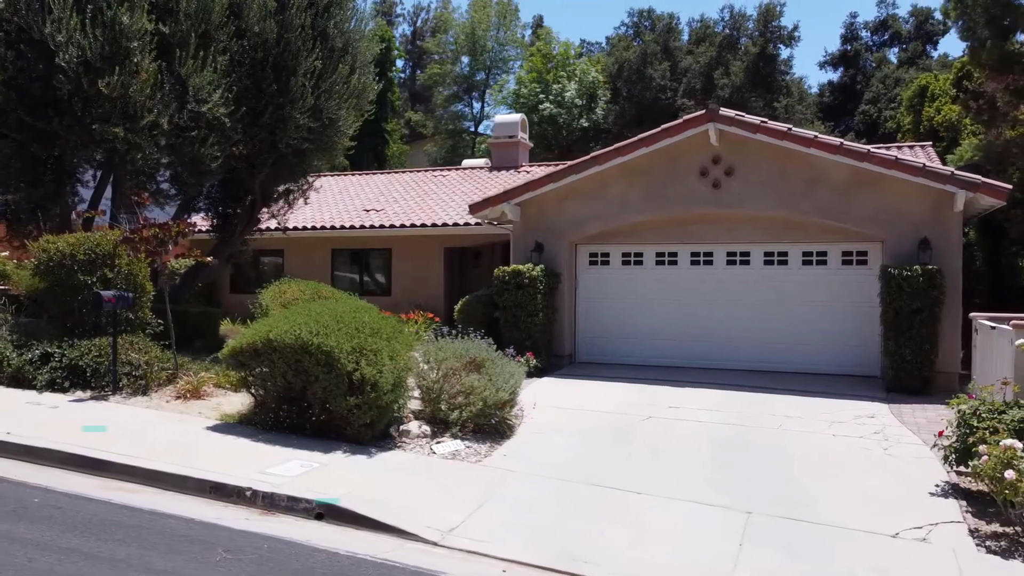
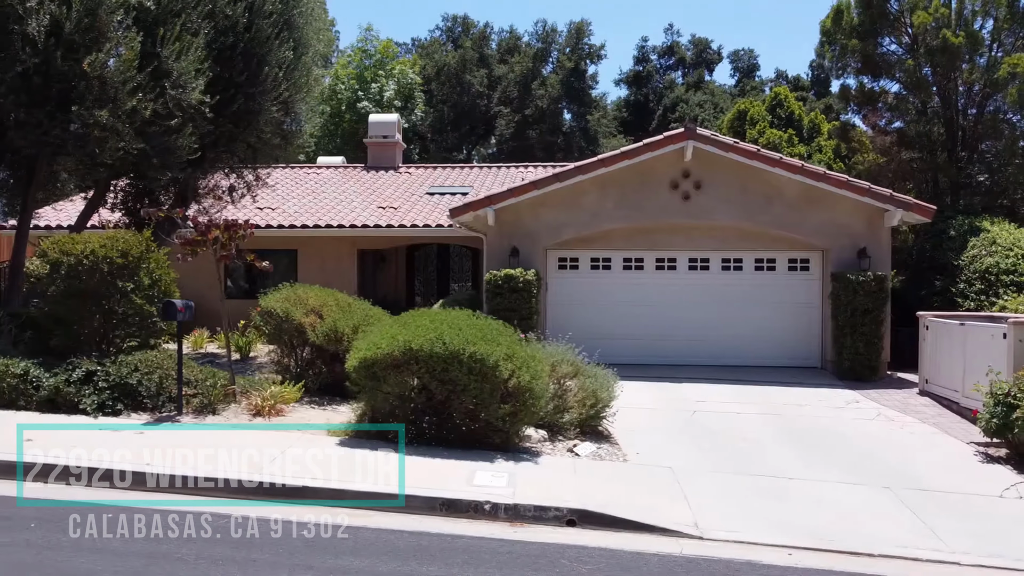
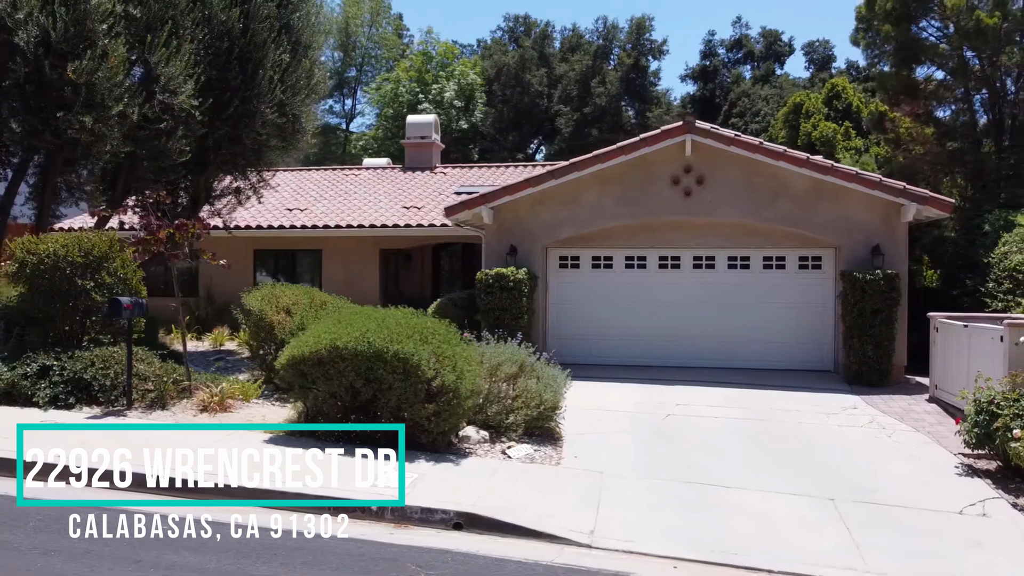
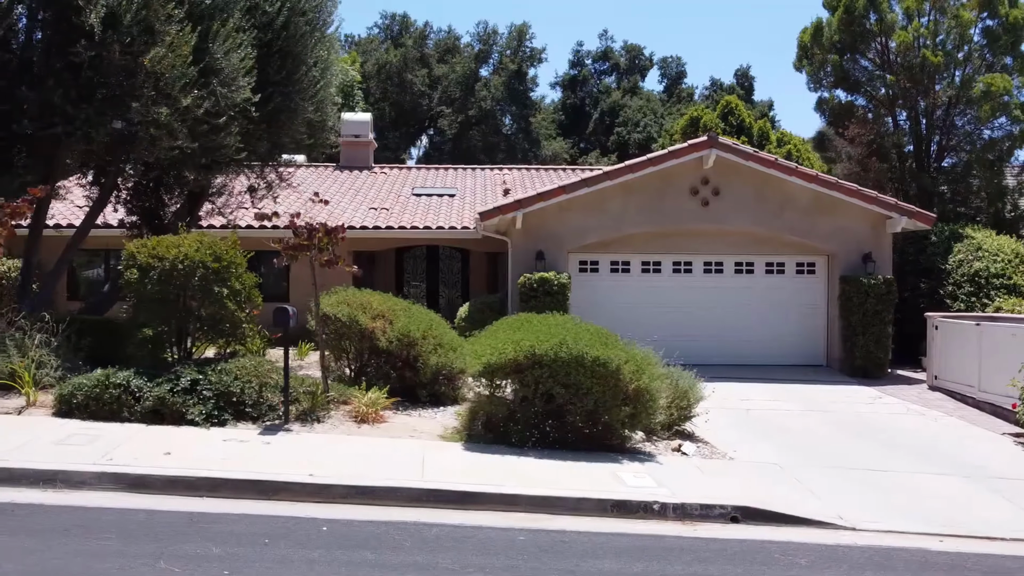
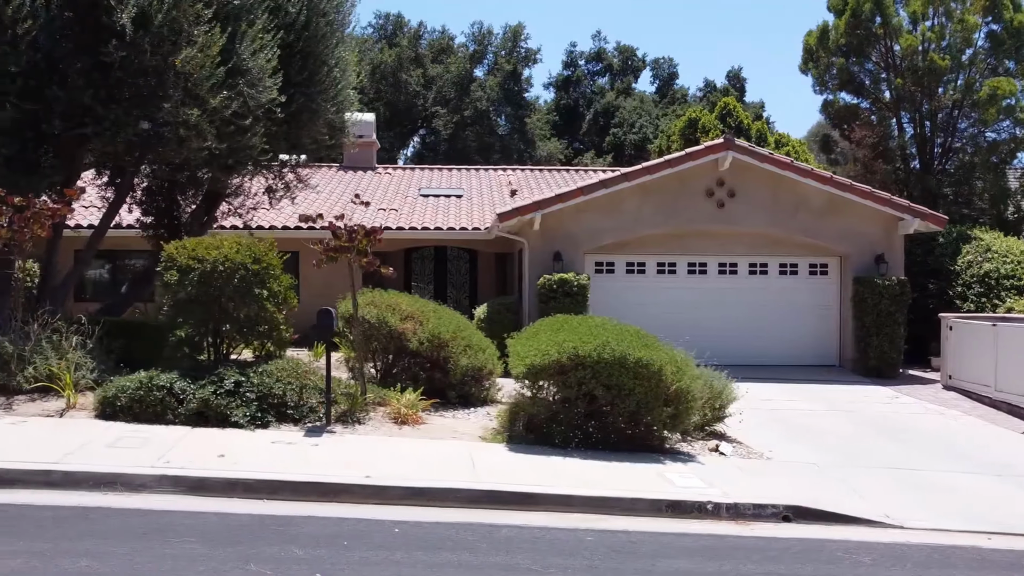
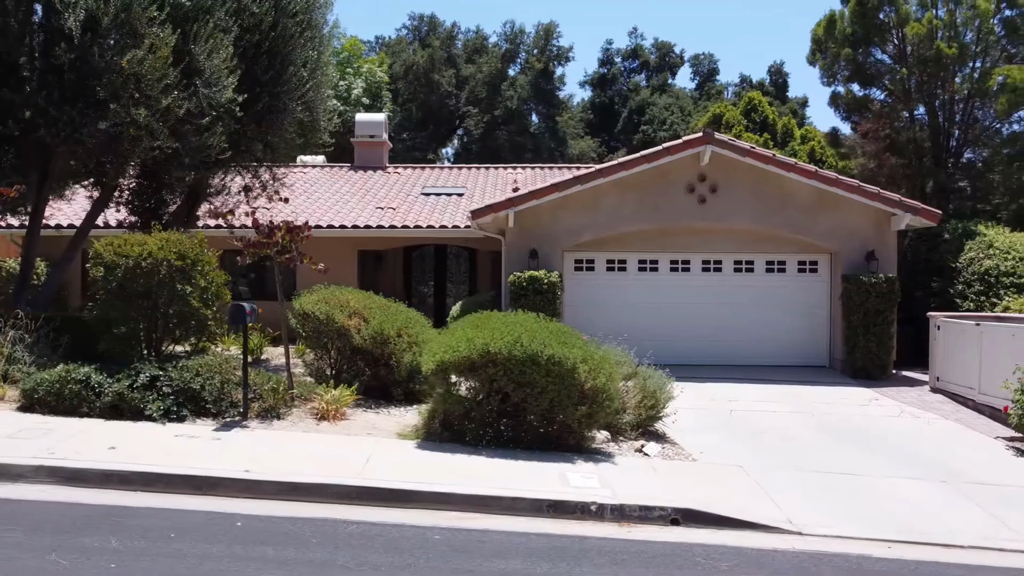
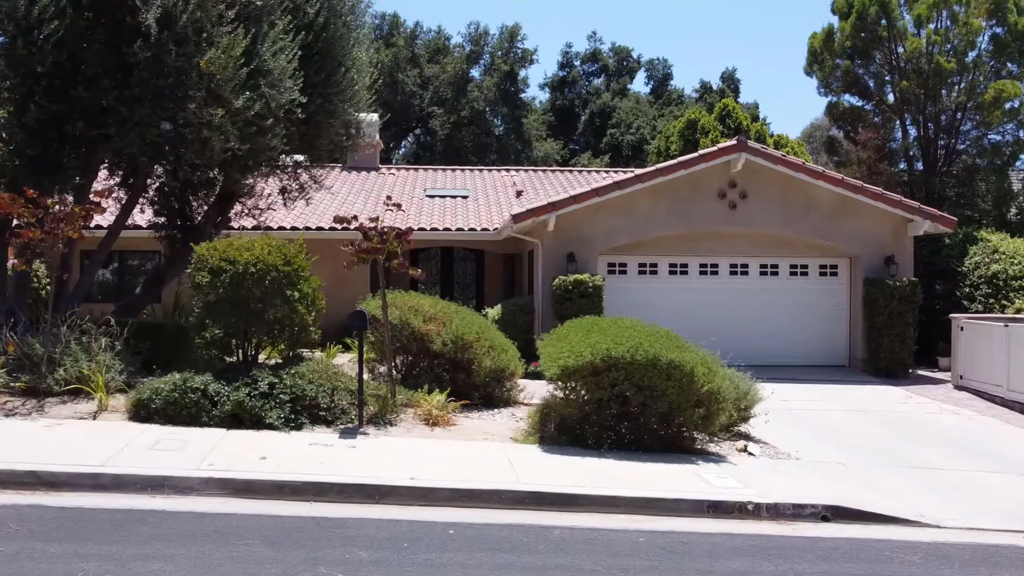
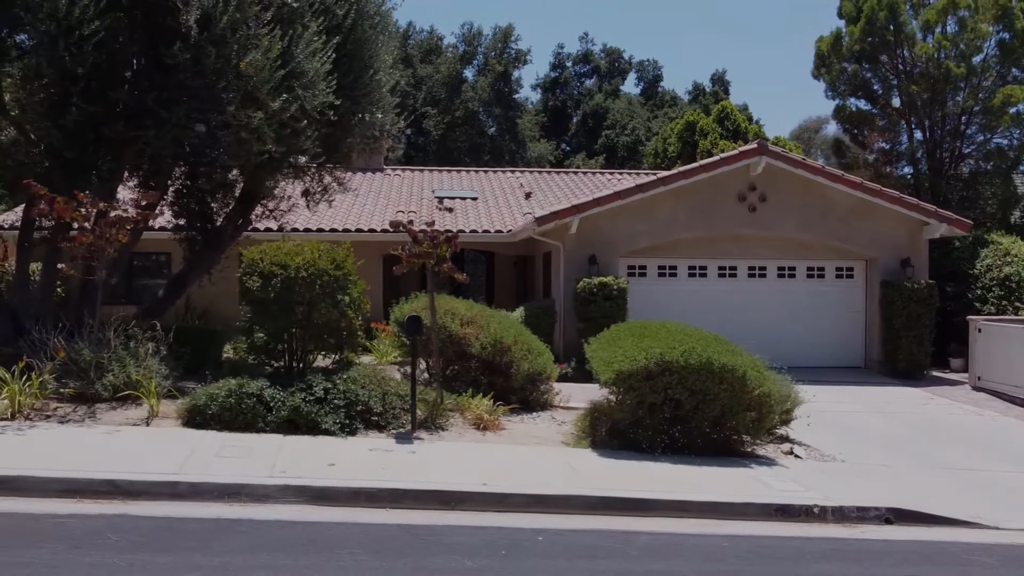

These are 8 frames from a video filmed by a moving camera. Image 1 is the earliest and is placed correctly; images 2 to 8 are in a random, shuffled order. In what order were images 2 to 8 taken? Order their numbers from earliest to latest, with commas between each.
3, 2, 6, 4, 5, 7, 8
